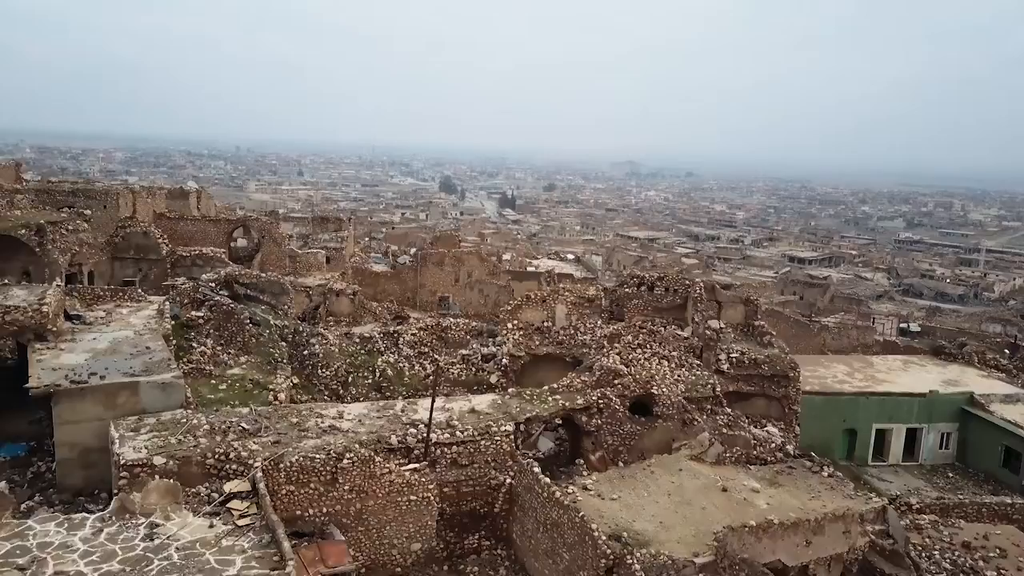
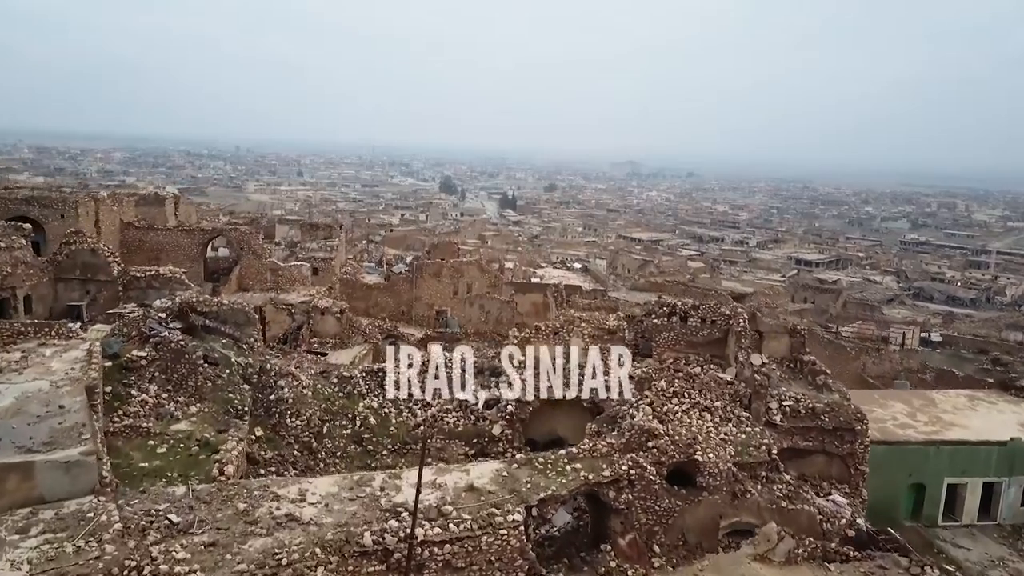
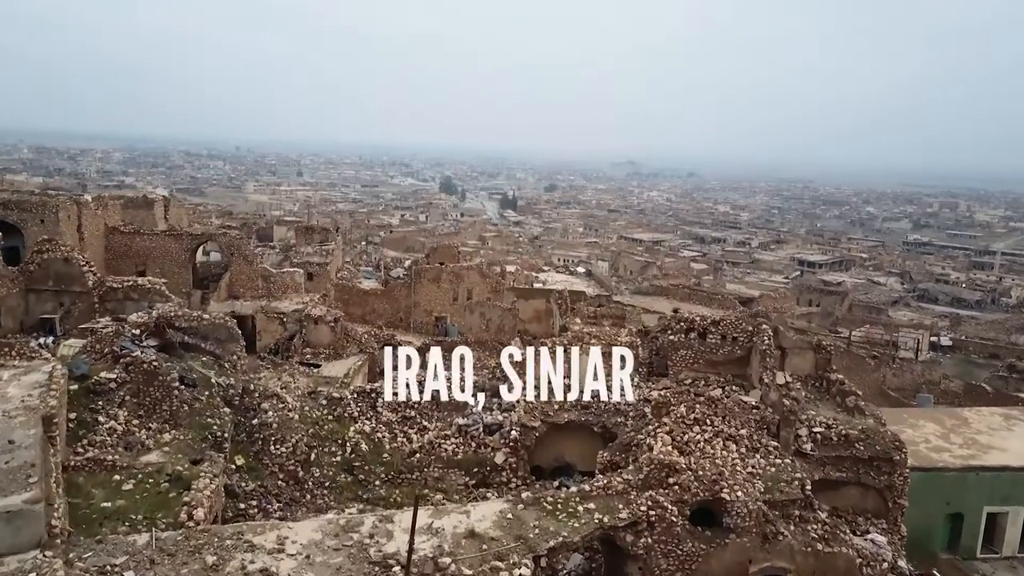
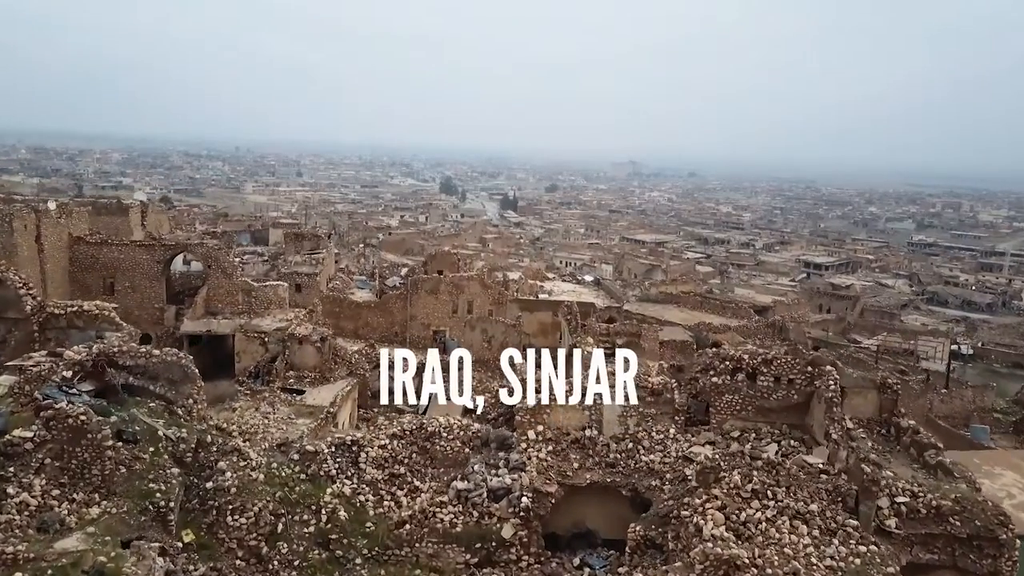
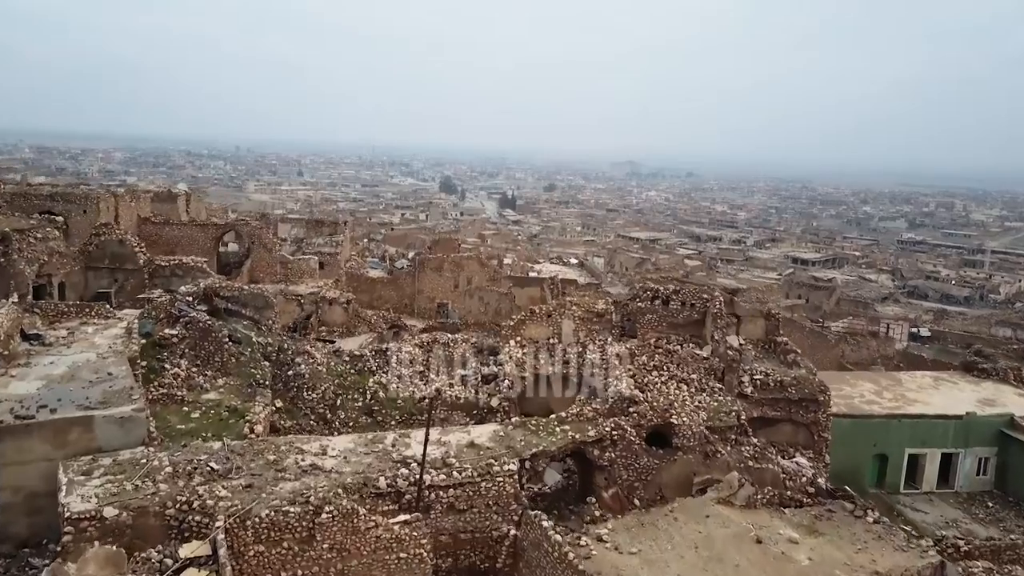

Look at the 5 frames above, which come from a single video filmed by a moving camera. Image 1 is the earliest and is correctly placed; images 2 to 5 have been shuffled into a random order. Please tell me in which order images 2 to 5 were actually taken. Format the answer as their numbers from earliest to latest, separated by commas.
5, 2, 3, 4
